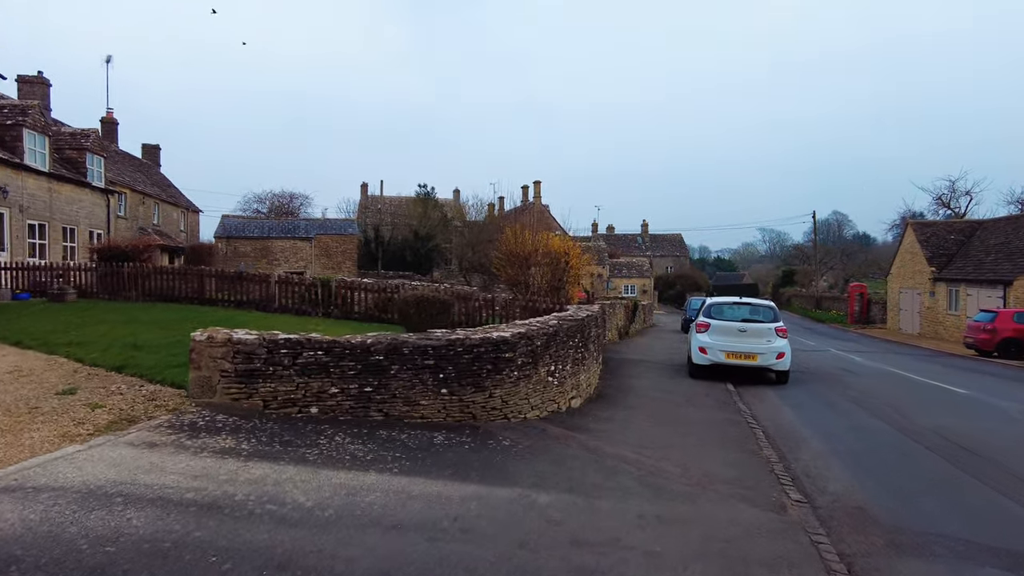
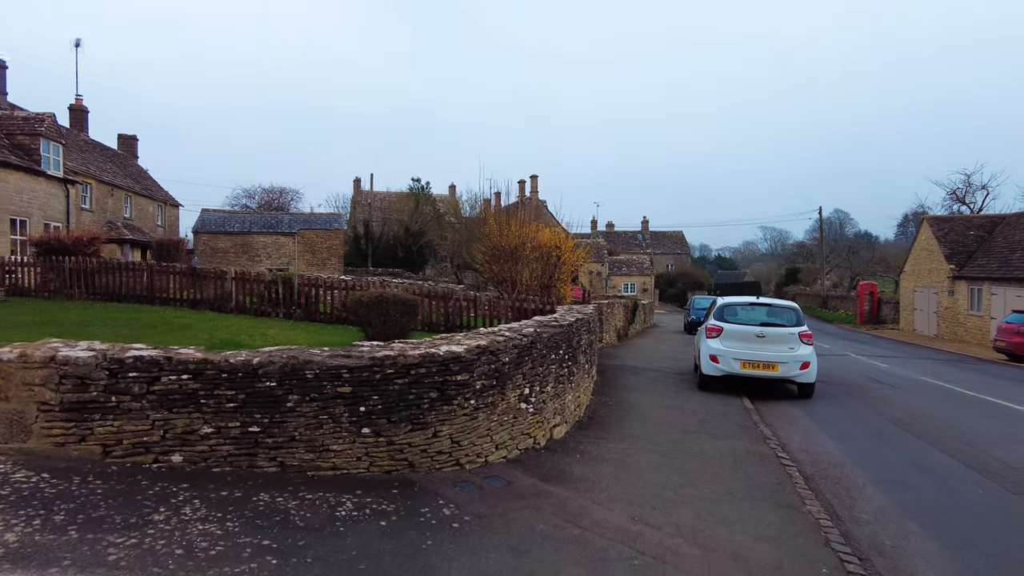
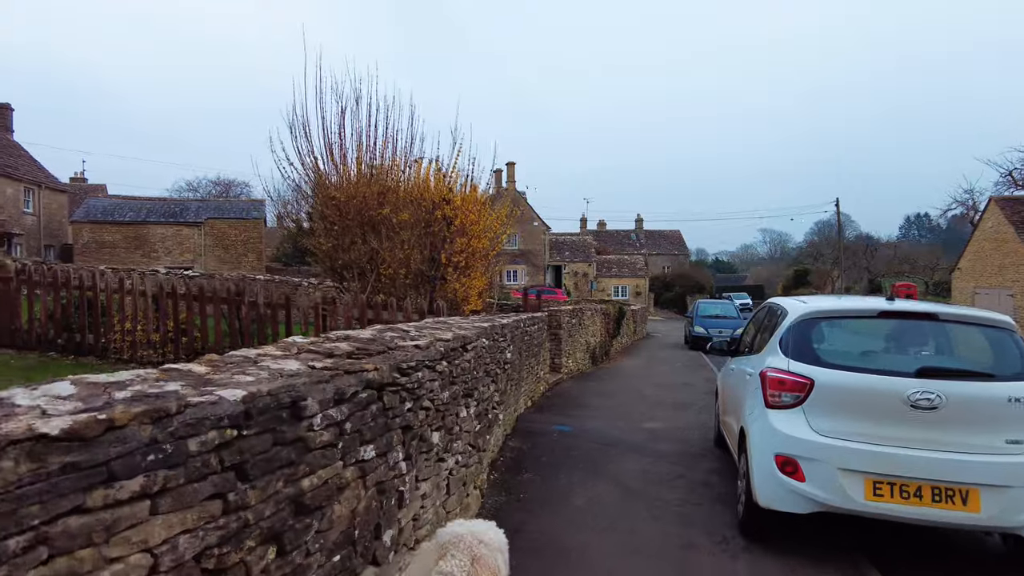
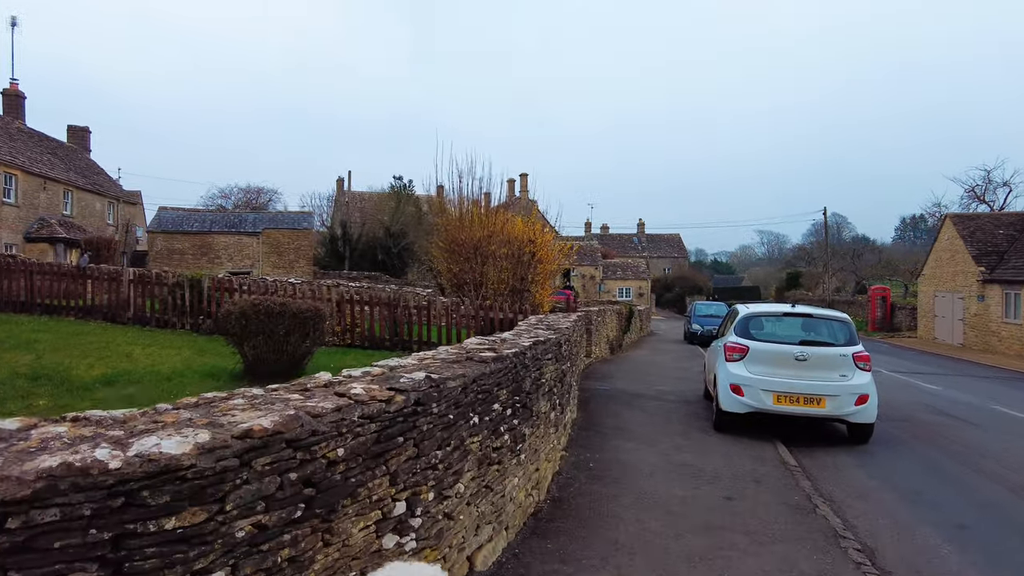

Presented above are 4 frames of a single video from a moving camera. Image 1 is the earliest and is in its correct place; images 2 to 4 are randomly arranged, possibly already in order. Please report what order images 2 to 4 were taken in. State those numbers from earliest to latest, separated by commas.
2, 4, 3
